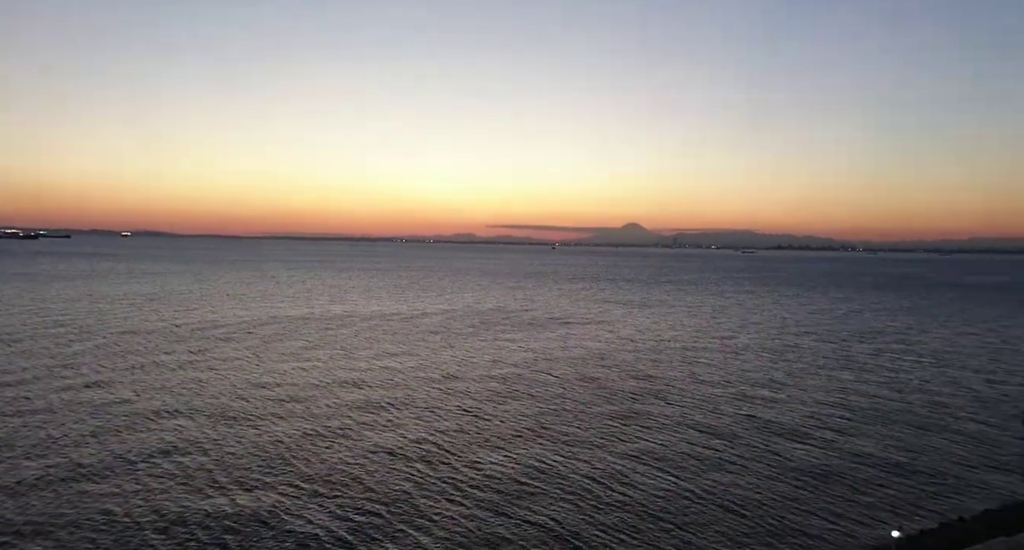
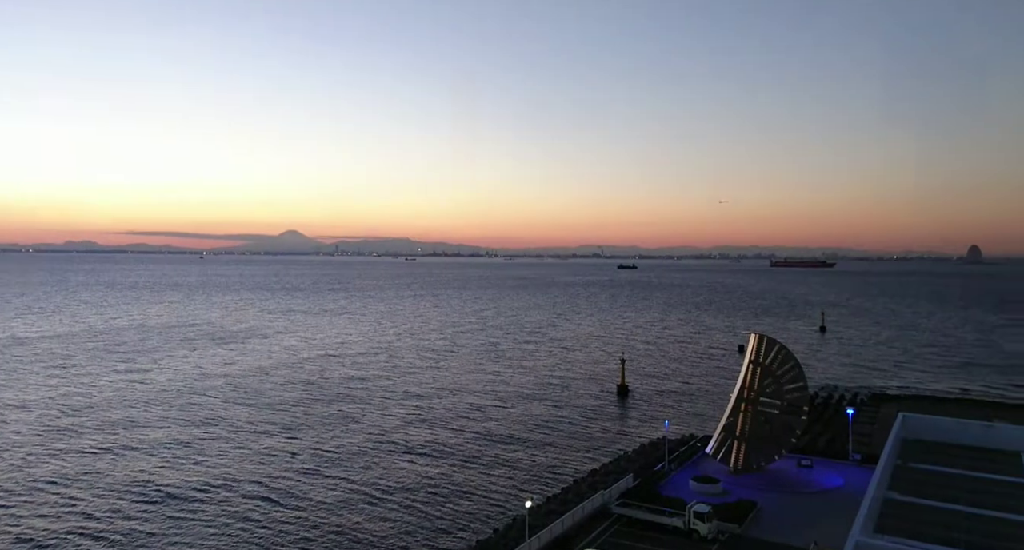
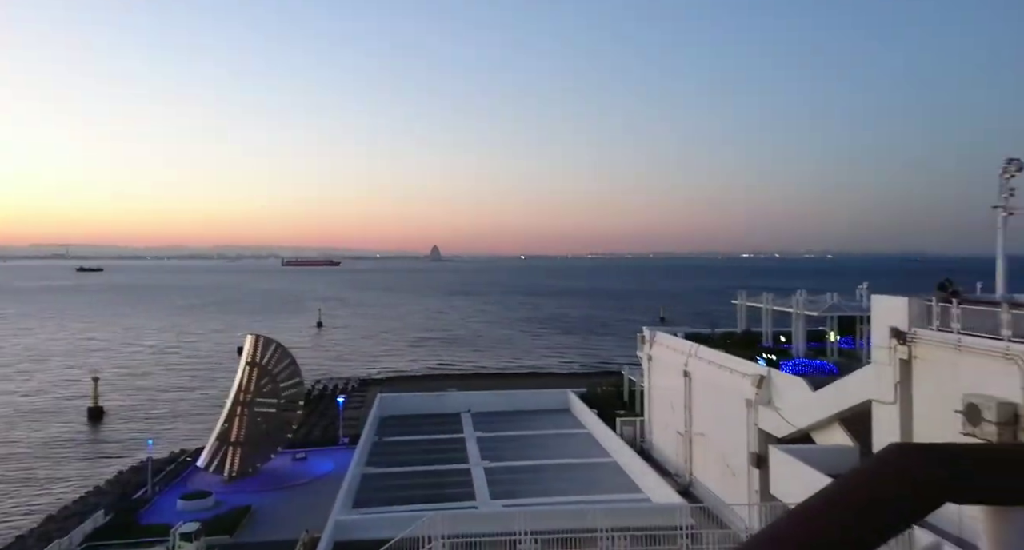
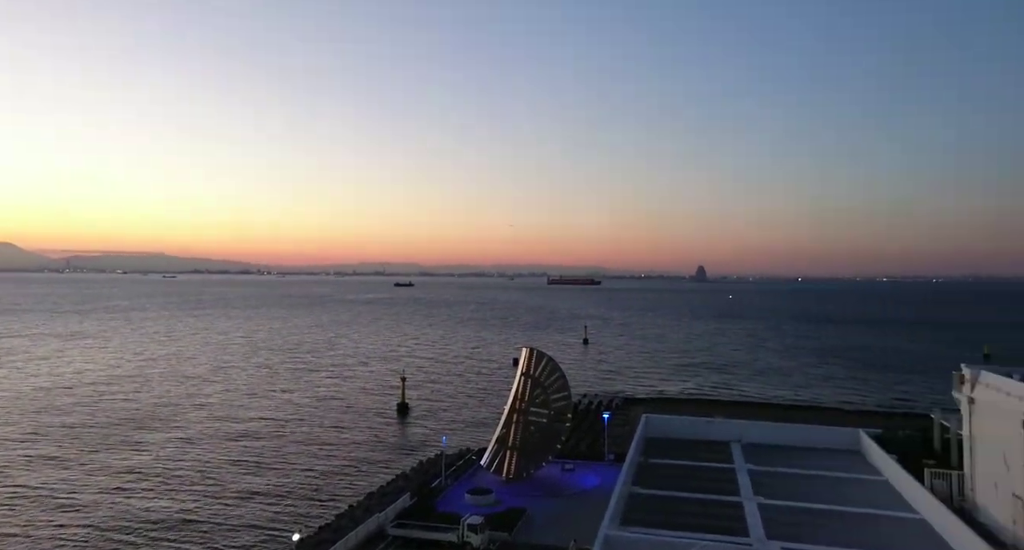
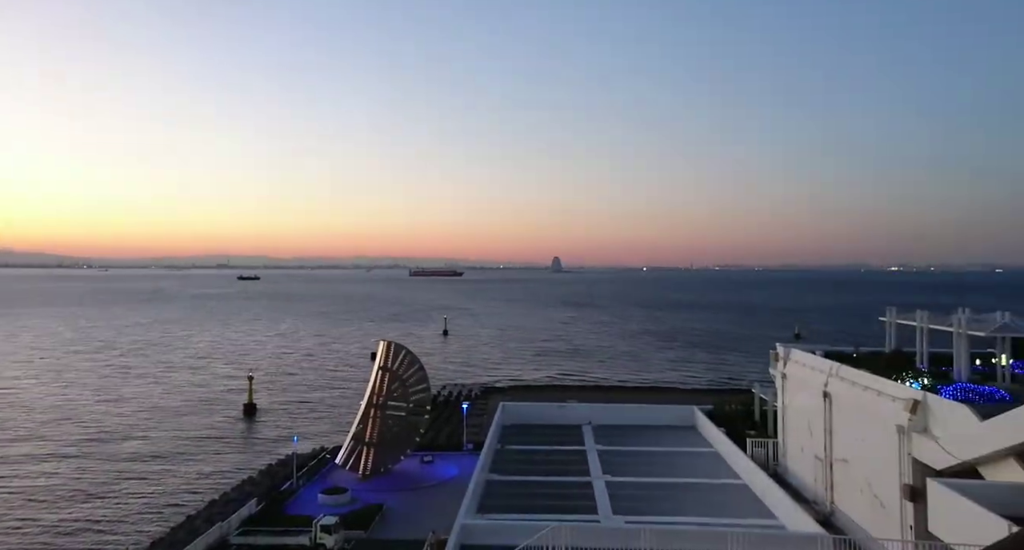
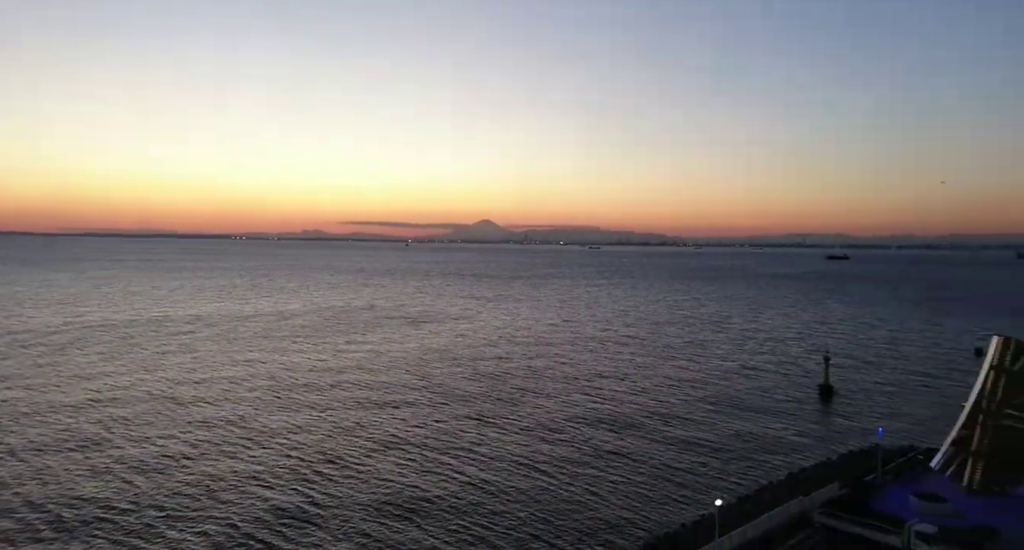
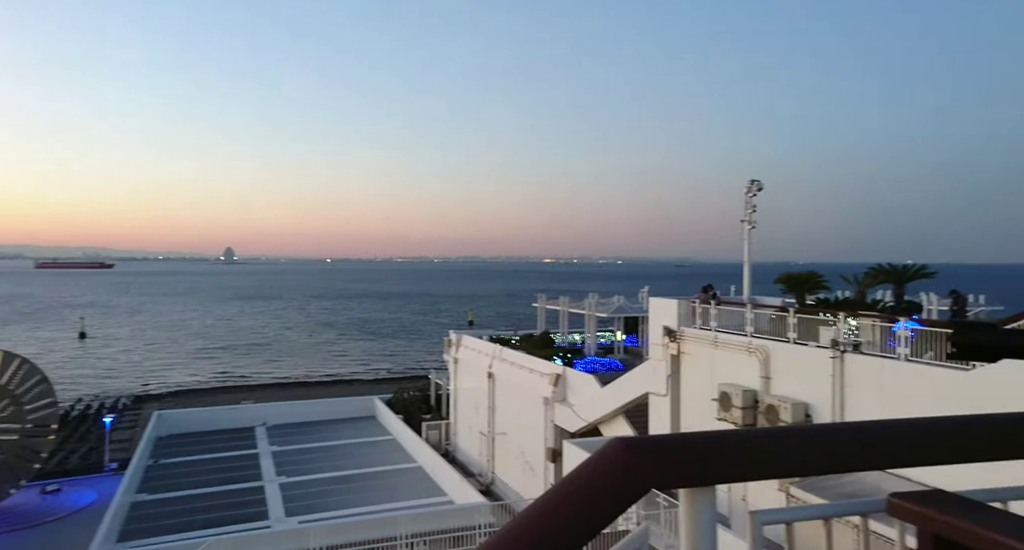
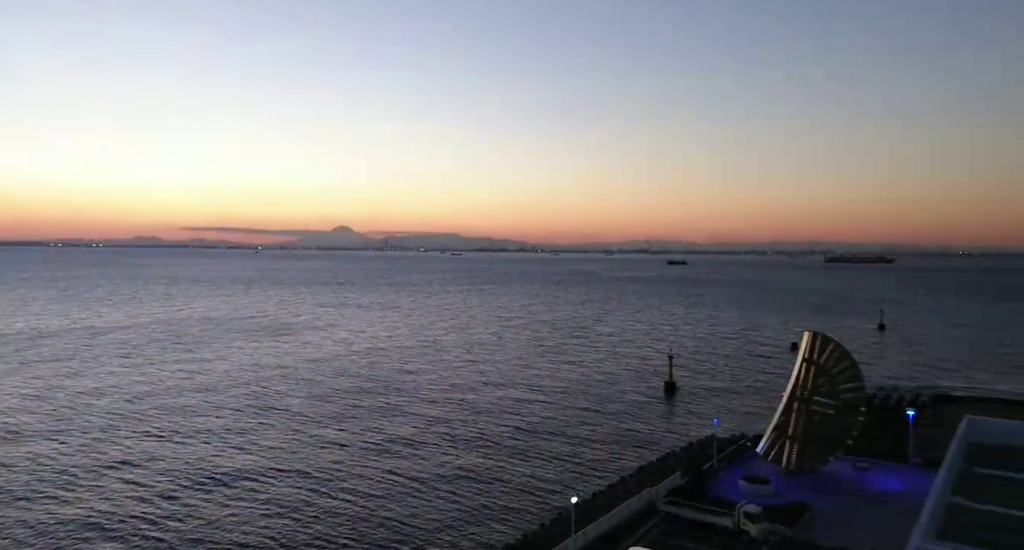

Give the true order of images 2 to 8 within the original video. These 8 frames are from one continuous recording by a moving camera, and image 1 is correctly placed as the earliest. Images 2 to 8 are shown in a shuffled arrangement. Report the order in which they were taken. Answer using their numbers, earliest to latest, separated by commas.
6, 8, 2, 4, 5, 3, 7
